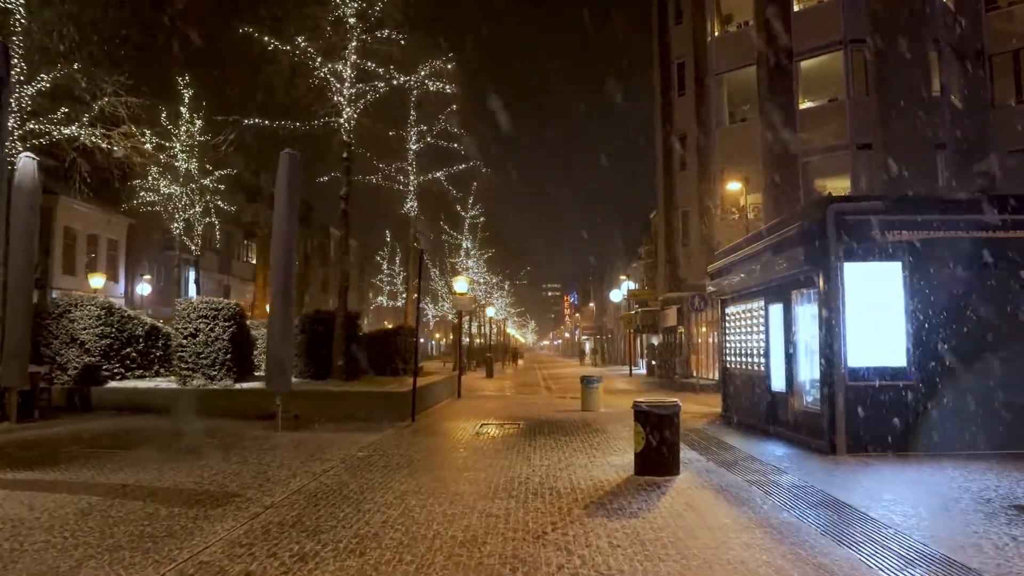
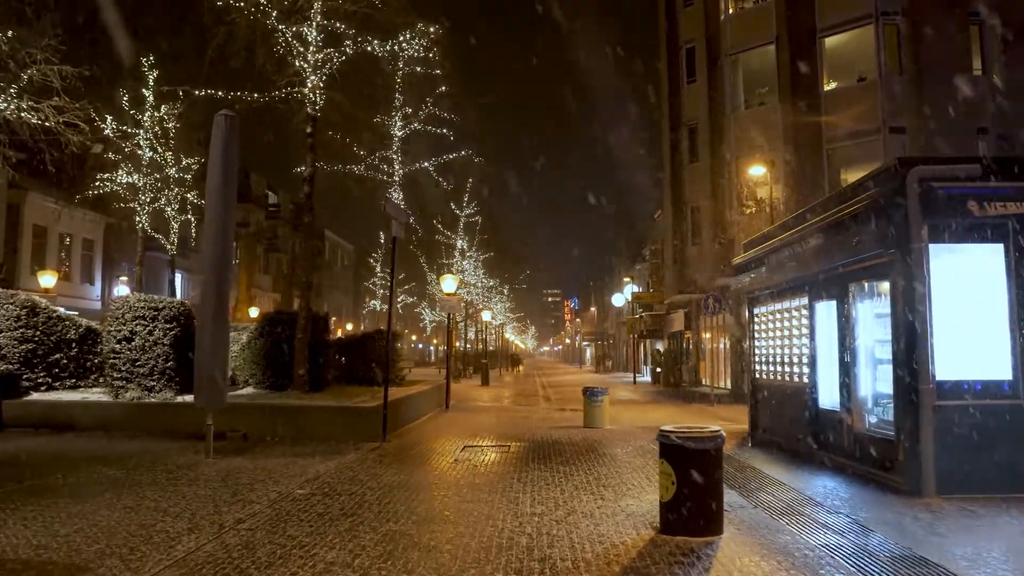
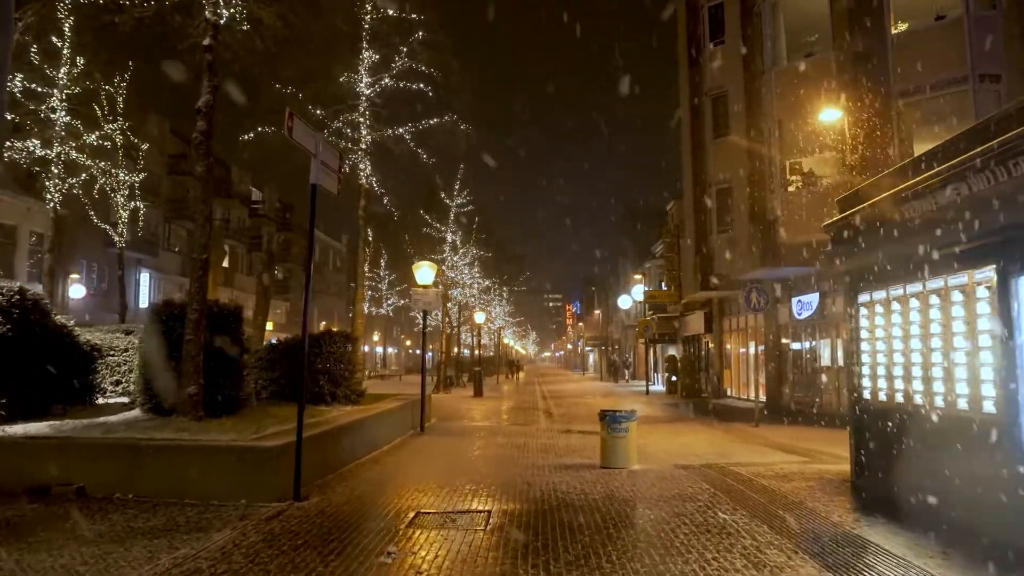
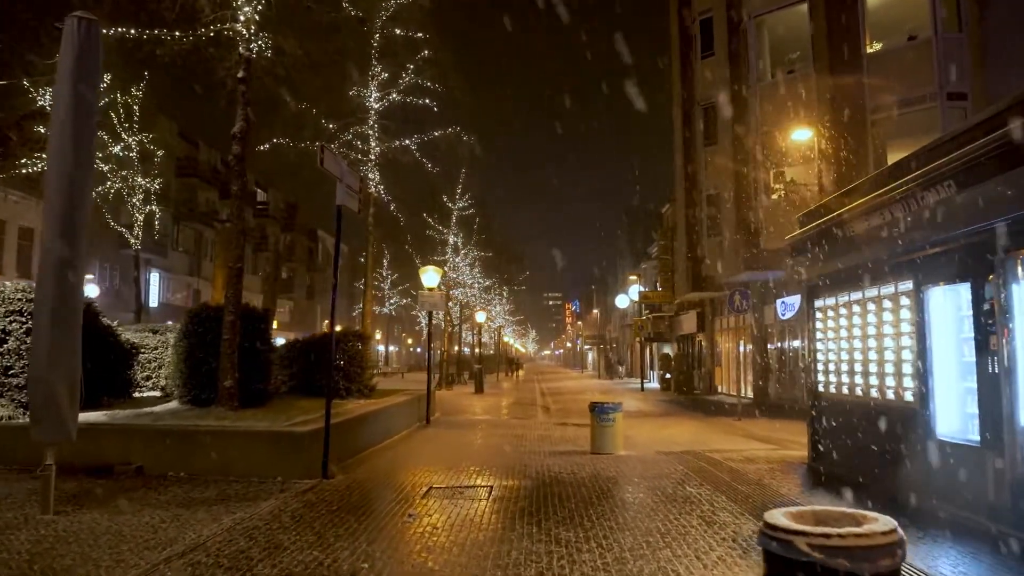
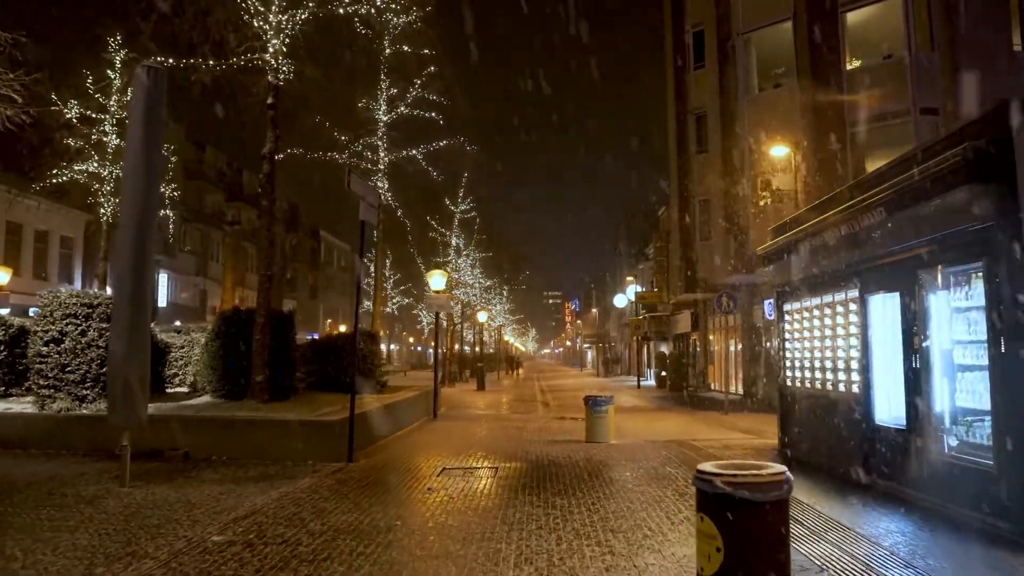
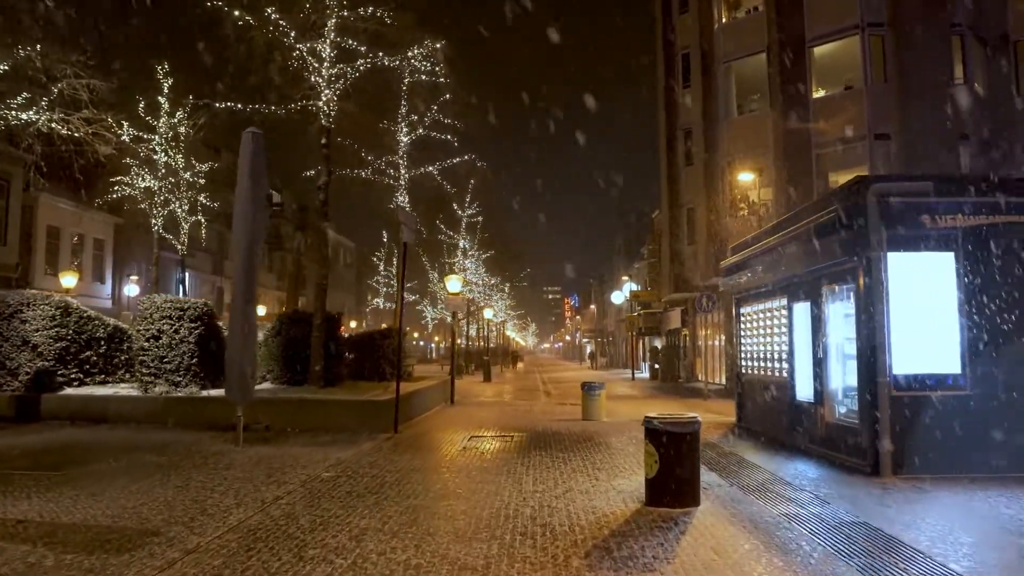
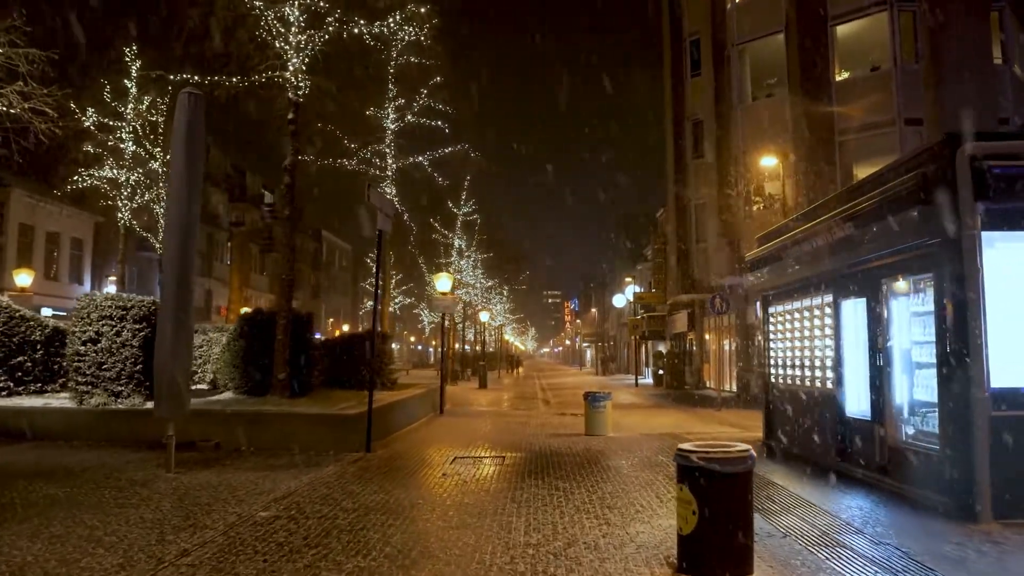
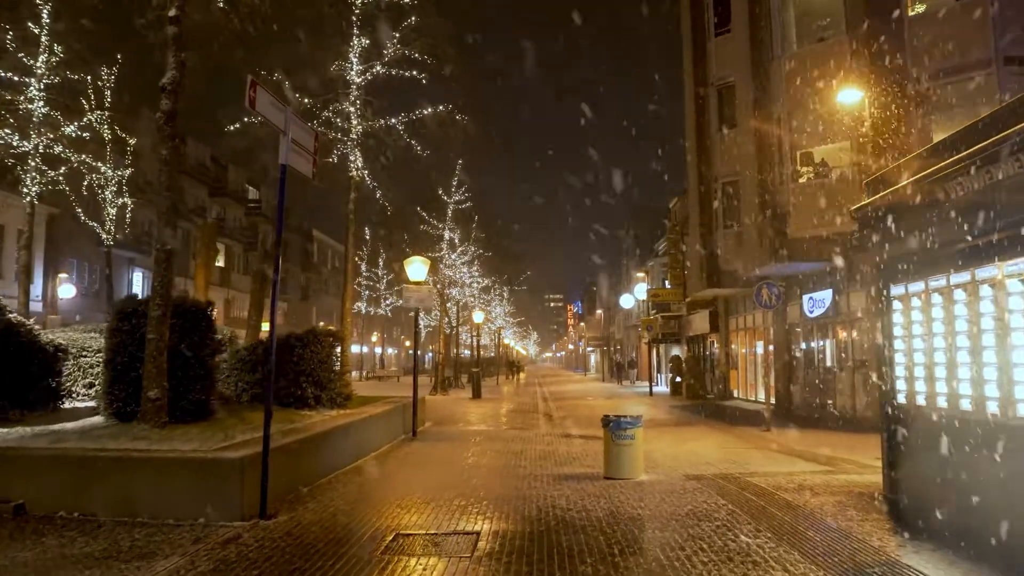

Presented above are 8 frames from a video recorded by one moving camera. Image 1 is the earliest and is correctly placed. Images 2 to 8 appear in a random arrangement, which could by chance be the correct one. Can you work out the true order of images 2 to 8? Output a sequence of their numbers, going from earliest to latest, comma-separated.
6, 2, 7, 5, 4, 3, 8
